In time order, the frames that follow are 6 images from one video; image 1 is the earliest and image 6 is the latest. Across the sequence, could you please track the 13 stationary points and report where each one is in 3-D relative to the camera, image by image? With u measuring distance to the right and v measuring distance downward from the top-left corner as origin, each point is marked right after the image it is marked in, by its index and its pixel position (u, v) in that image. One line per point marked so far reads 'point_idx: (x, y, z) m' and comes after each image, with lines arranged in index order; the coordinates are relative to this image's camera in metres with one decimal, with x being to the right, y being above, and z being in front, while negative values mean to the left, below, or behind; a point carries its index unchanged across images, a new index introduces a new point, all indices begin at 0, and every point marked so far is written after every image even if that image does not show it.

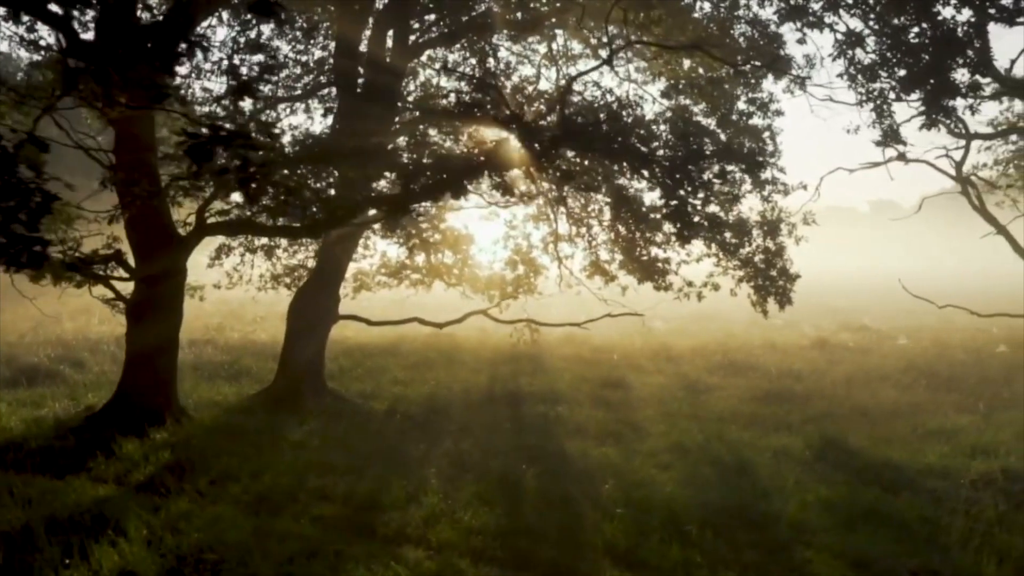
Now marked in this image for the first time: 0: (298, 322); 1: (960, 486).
0: (-3.4, -0.5, +14.6) m
1: (+4.4, -1.9, +9.1) m
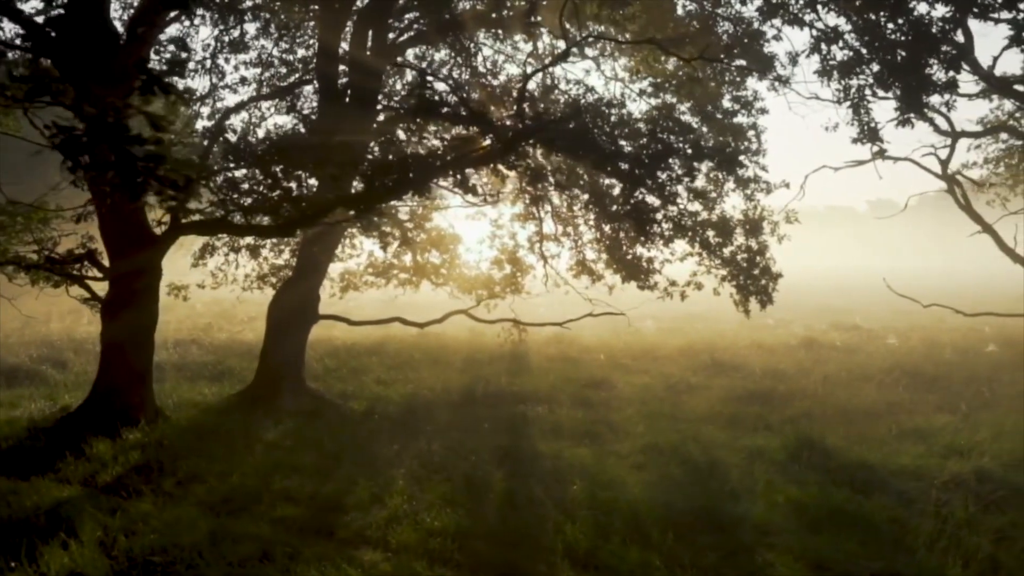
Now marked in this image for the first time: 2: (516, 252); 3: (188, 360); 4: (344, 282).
0: (-3.7, -0.5, +14.5) m
1: (+4.1, -1.9, +9.0) m
2: (+0.2, +0.7, +17.0) m
3: (-6.6, -1.5, +18.8) m
4: (-3.3, +0.1, +18.5) m
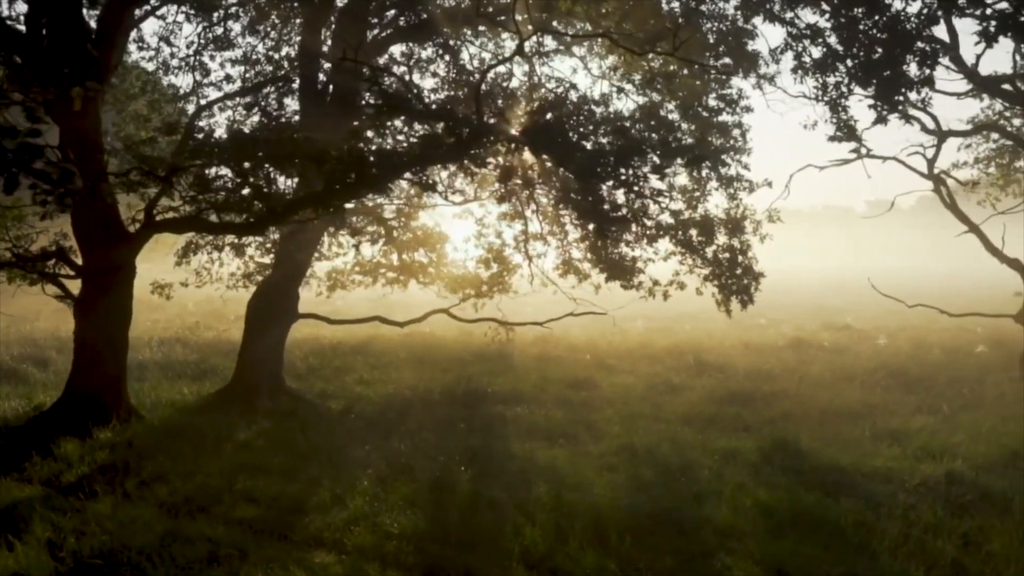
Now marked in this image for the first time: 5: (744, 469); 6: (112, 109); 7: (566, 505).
0: (-4.0, -0.5, +14.4) m
1: (+3.8, -1.9, +8.9) m
2: (-0.2, +0.7, +16.9) m
3: (-6.9, -1.4, +18.8) m
4: (-3.6, +0.1, +18.4) m
5: (+2.5, -1.9, +9.9) m
6: (-6.6, +3.0, +15.4) m
7: (+0.5, -2.0, +8.3) m
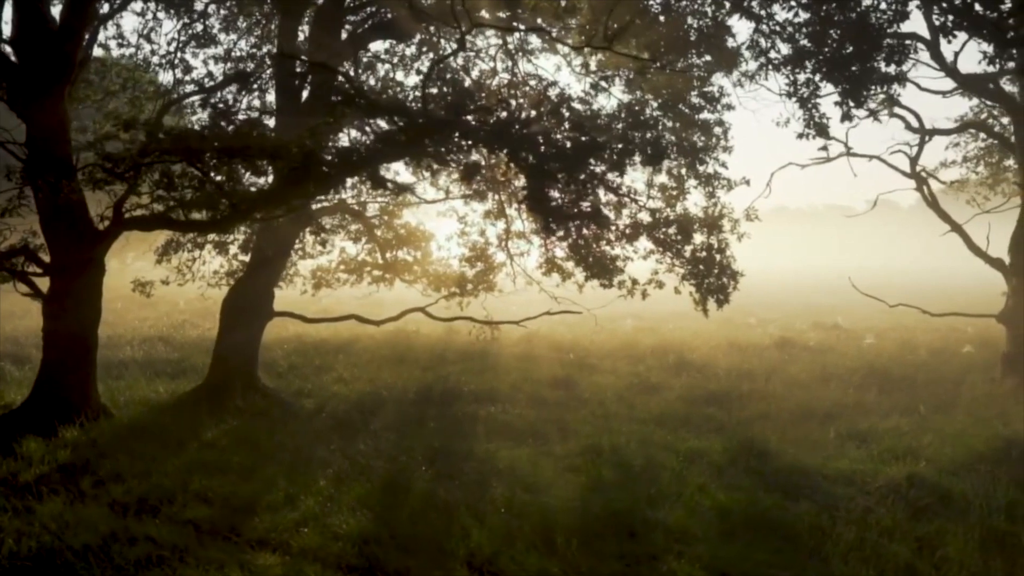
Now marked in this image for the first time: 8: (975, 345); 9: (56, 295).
0: (-4.4, -0.4, +14.3) m
1: (+3.3, -1.9, +8.7) m
2: (-0.5, +0.7, +16.8) m
3: (-7.3, -1.4, +18.7) m
4: (-4.0, +0.2, +18.3) m
5: (+2.1, -1.9, +9.8) m
6: (-6.9, +3.0, +15.3) m
7: (+0.1, -1.9, +8.2) m
8: (+10.0, -1.2, +19.9) m
9: (-6.0, -0.1, +12.1) m
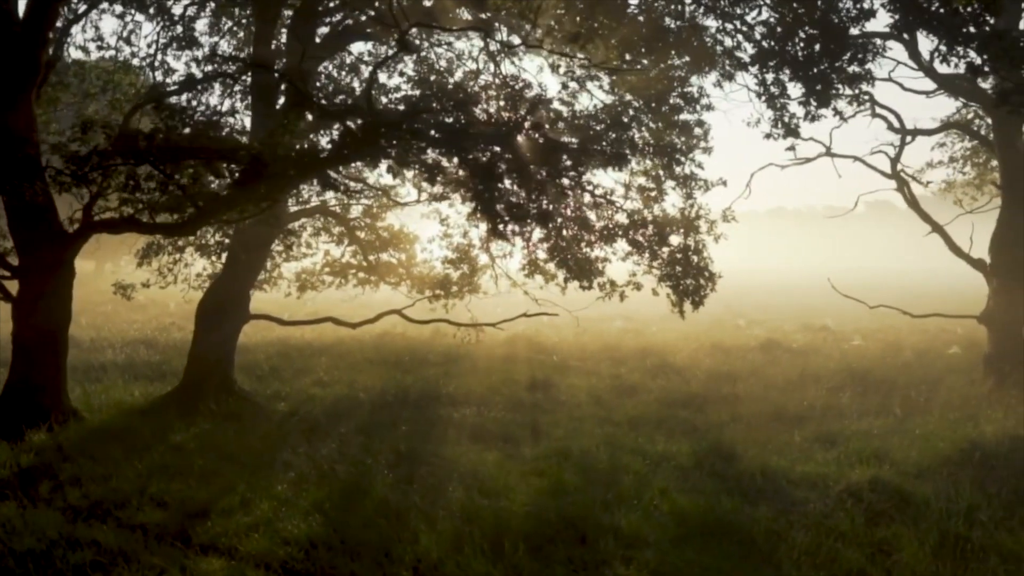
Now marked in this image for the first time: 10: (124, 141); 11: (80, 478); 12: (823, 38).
0: (-4.8, -0.5, +14.3) m
1: (+2.9, -1.9, +8.6) m
2: (-0.9, +0.7, +16.7) m
3: (-7.6, -1.5, +18.6) m
4: (-4.3, +0.1, +18.2) m
5: (+1.7, -2.0, +9.7) m
6: (-7.3, +3.0, +15.2) m
7: (-0.4, -2.0, +8.1) m
8: (+9.6, -1.2, +19.8) m
9: (-6.4, -0.1, +12.1) m
10: (-3.9, +1.5, +9.3) m
11: (-4.5, -2.0, +9.7) m
12: (+3.4, +2.7, +10.2) m
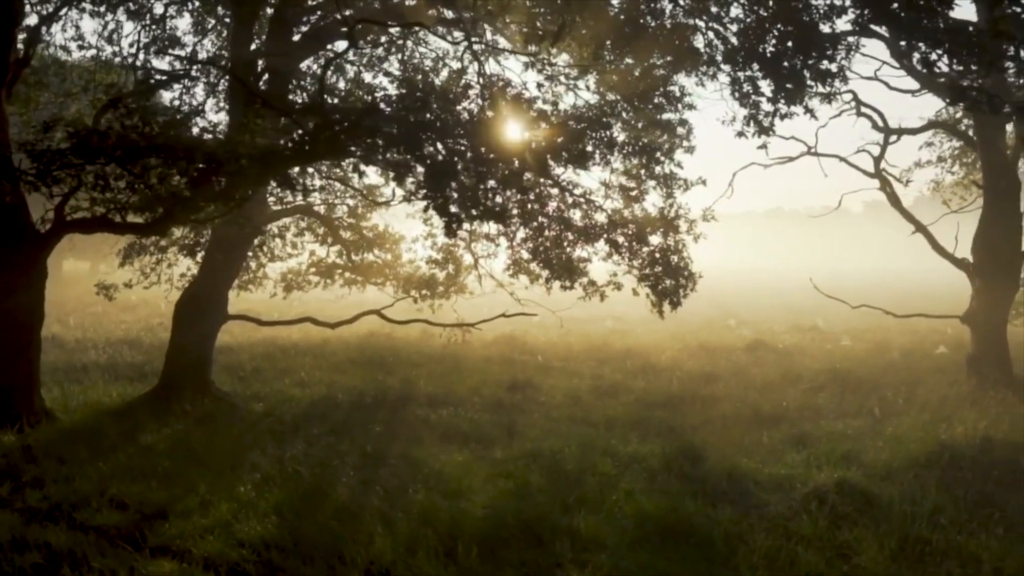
0: (-5.1, -0.5, +14.2) m
1: (+2.6, -1.9, +8.5) m
2: (-1.2, +0.7, +16.6) m
3: (-7.9, -1.5, +18.6) m
4: (-4.6, +0.1, +18.1) m
5: (+1.3, -2.0, +9.6) m
6: (-7.6, +3.0, +15.2) m
7: (-0.7, -2.0, +8.0) m
8: (+9.3, -1.2, +19.7) m
9: (-6.7, -0.1, +12.0) m
10: (-4.3, +1.5, +9.2) m
11: (-4.9, -2.0, +9.6) m
12: (+3.1, +2.7, +10.1) m
